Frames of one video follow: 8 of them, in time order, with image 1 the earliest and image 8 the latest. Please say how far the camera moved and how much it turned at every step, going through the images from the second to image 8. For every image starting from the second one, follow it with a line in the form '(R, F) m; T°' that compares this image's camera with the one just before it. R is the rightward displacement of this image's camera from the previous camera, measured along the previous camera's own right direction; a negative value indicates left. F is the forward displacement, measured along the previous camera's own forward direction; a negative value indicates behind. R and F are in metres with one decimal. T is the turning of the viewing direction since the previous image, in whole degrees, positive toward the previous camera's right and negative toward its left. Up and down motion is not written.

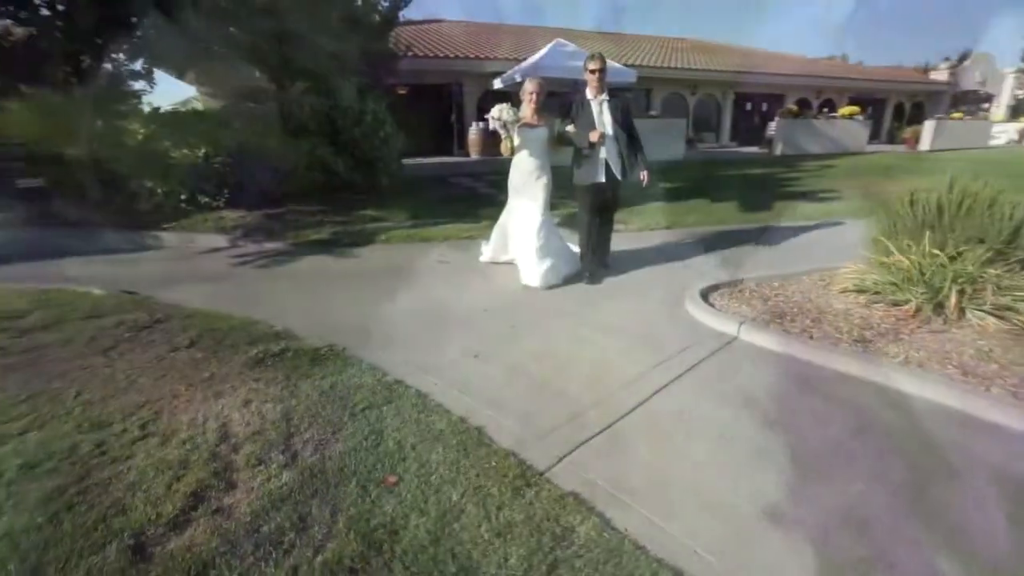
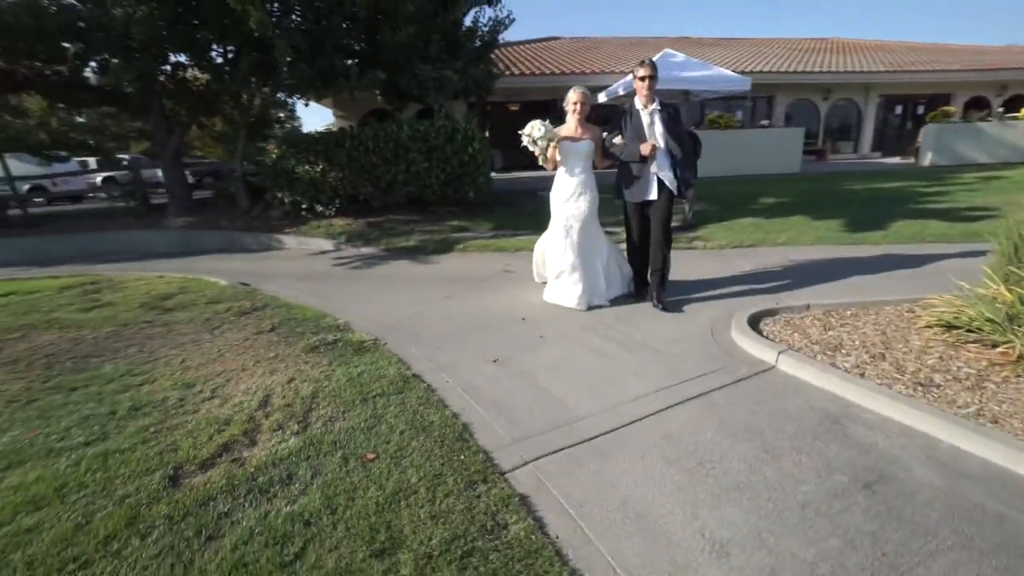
(+0.9, -0.1) m; -14°
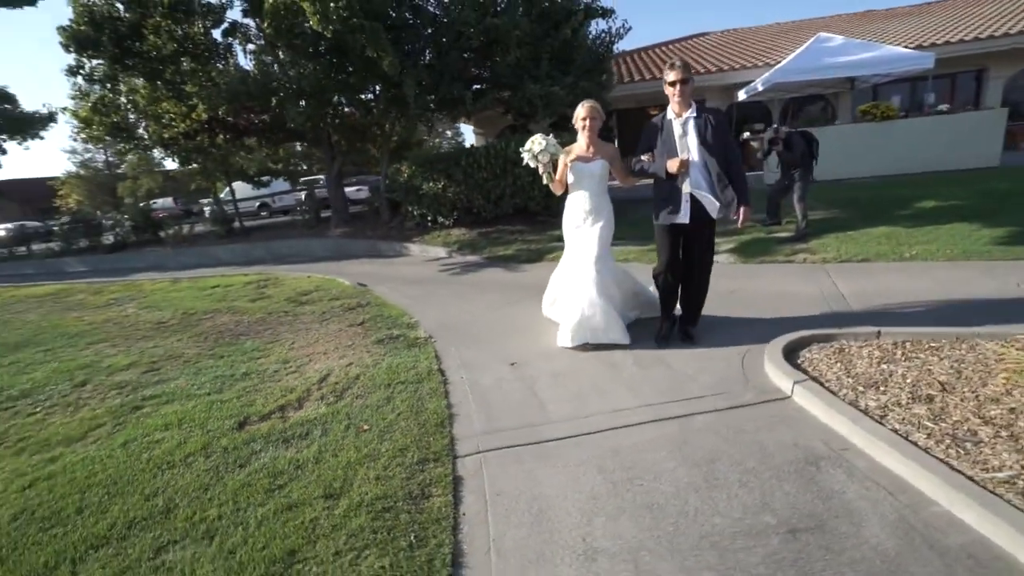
(+1.5, -0.2) m; -19°
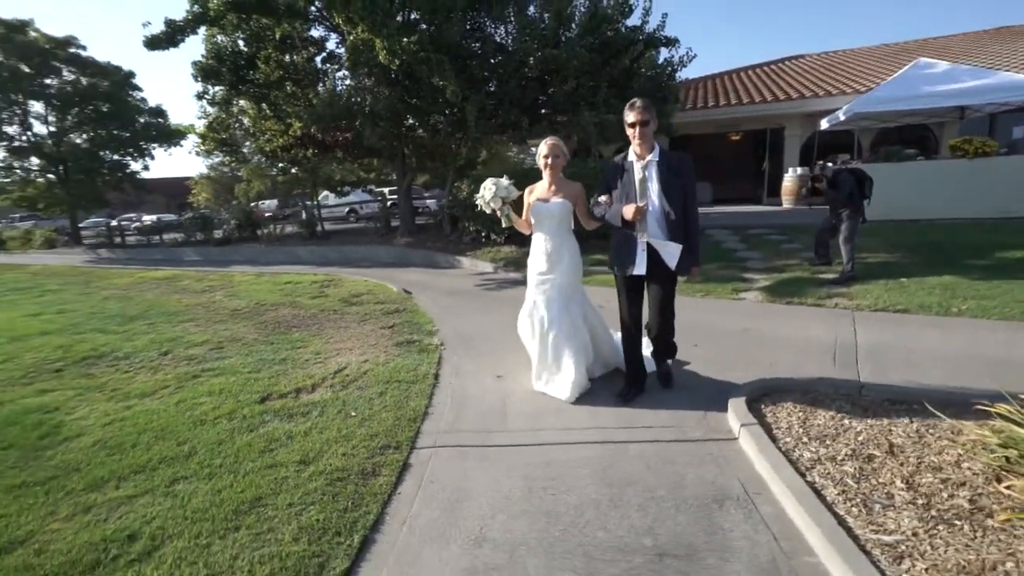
(+1.1, -0.5) m; -10°
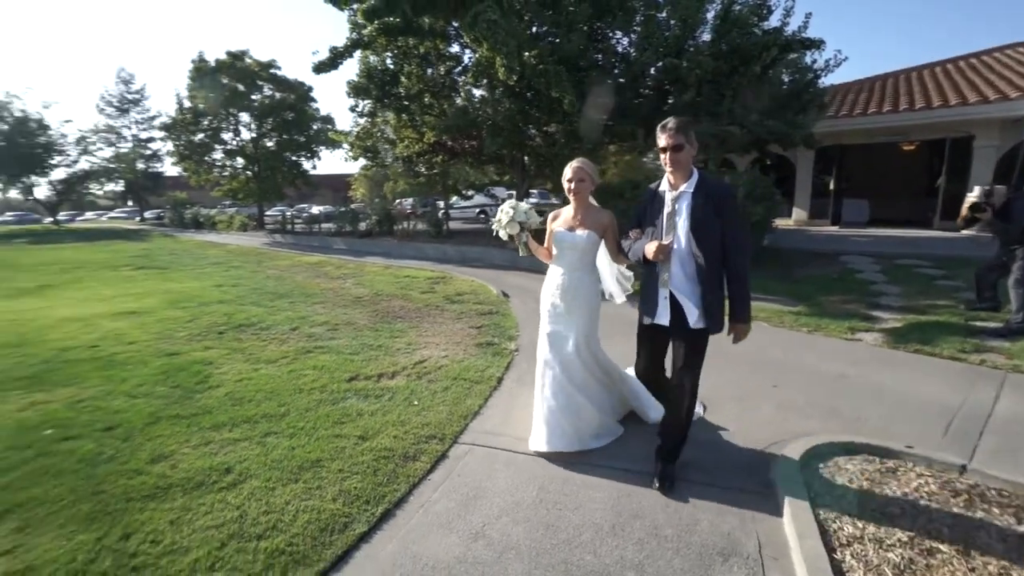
(+0.8, -0.2) m; -16°
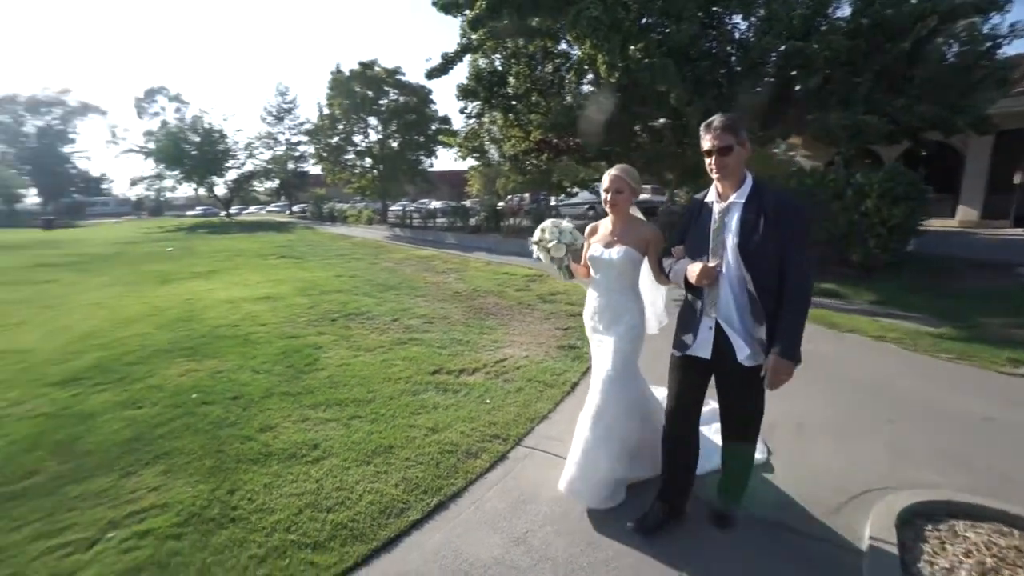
(+0.4, 0.0) m; -14°
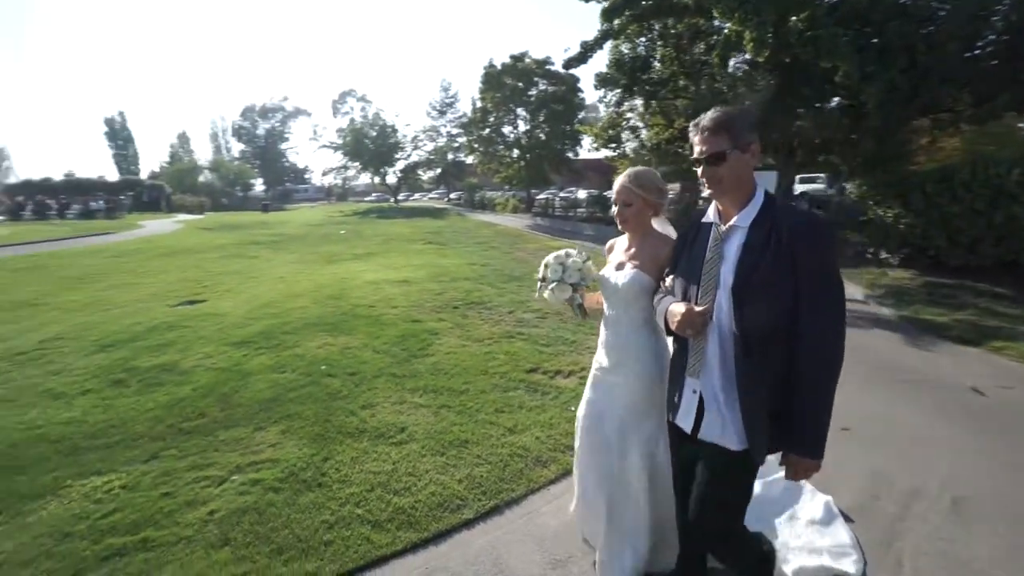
(+0.6, +0.2) m; -18°
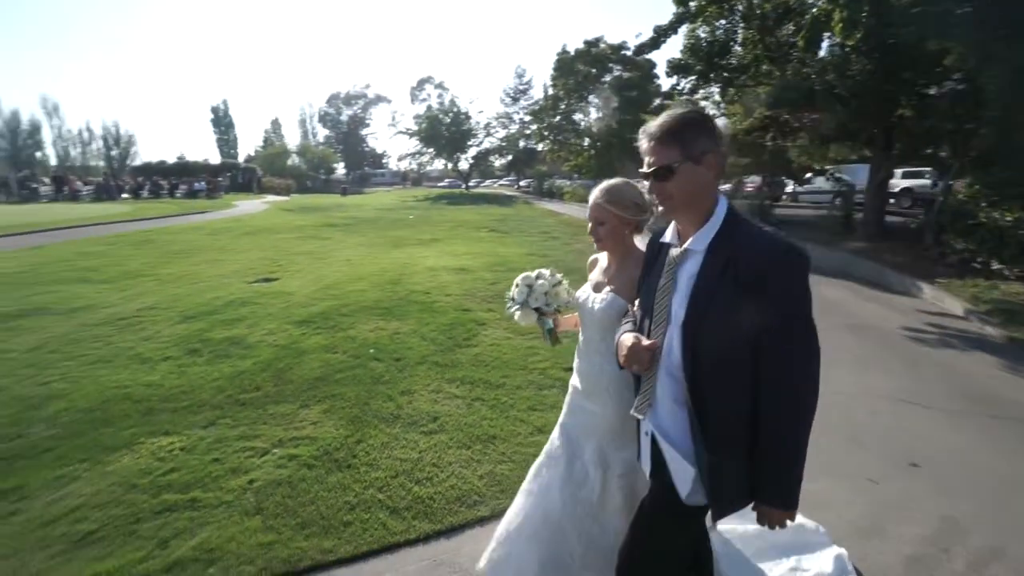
(+0.3, +0.1) m; -8°
